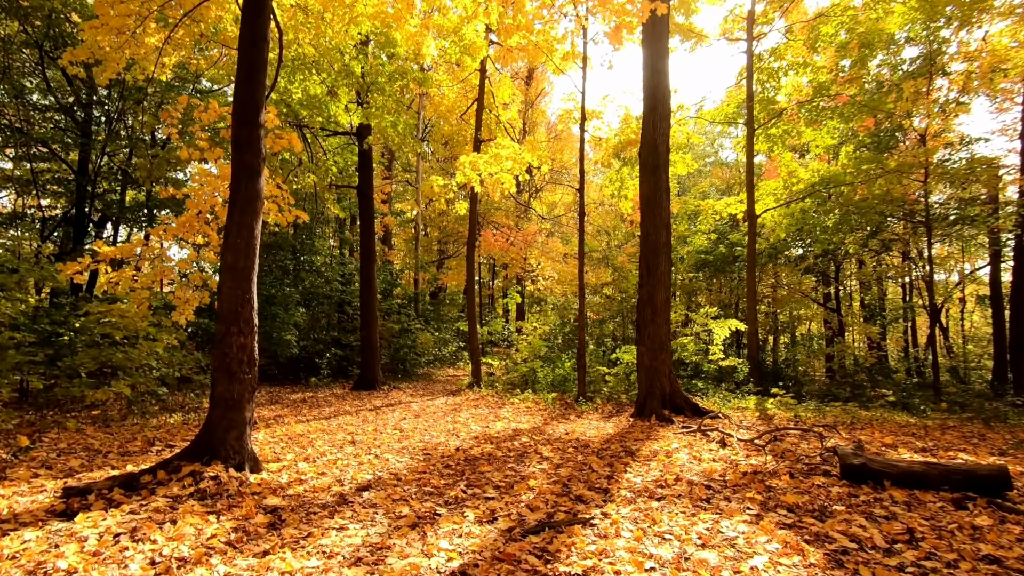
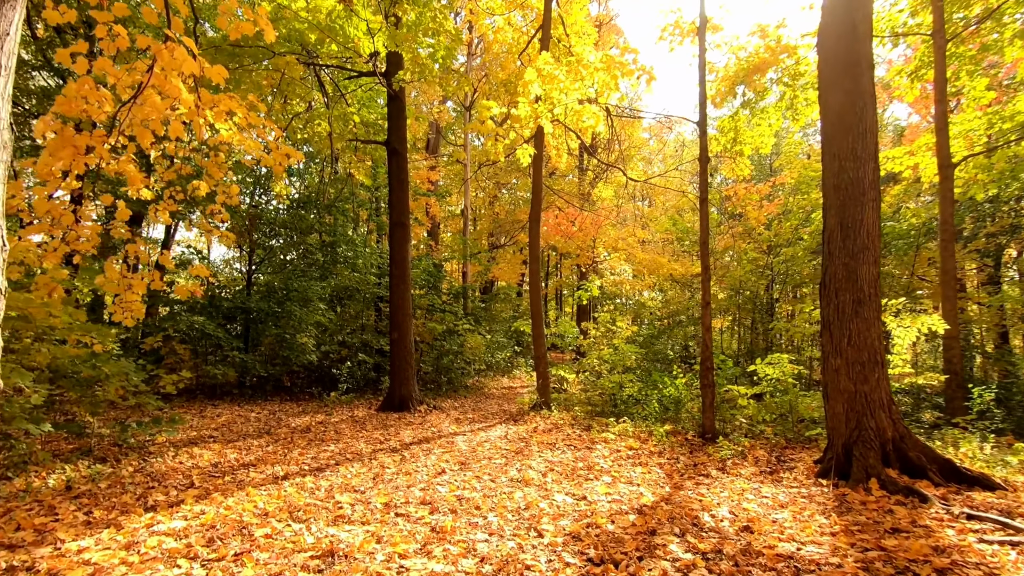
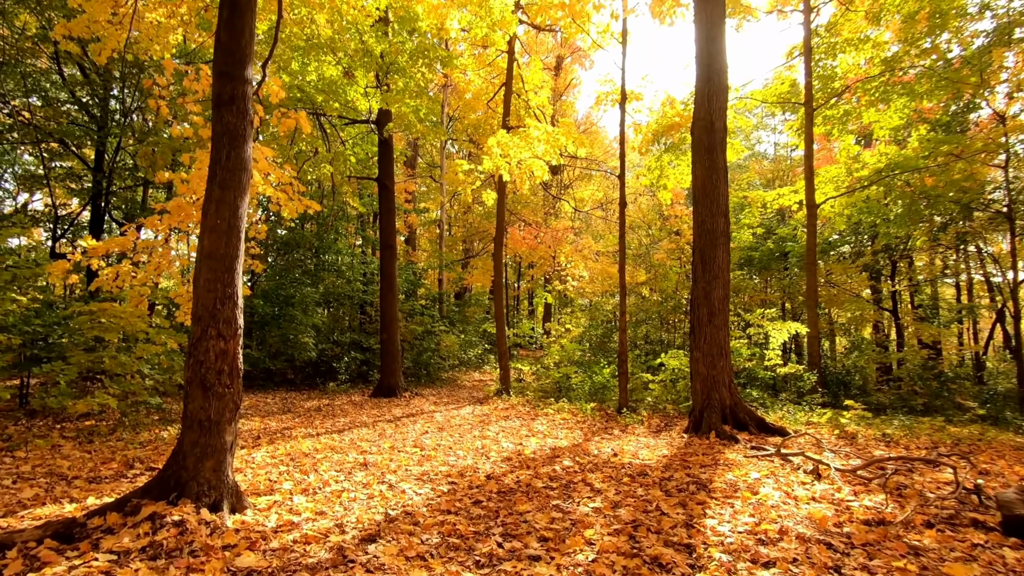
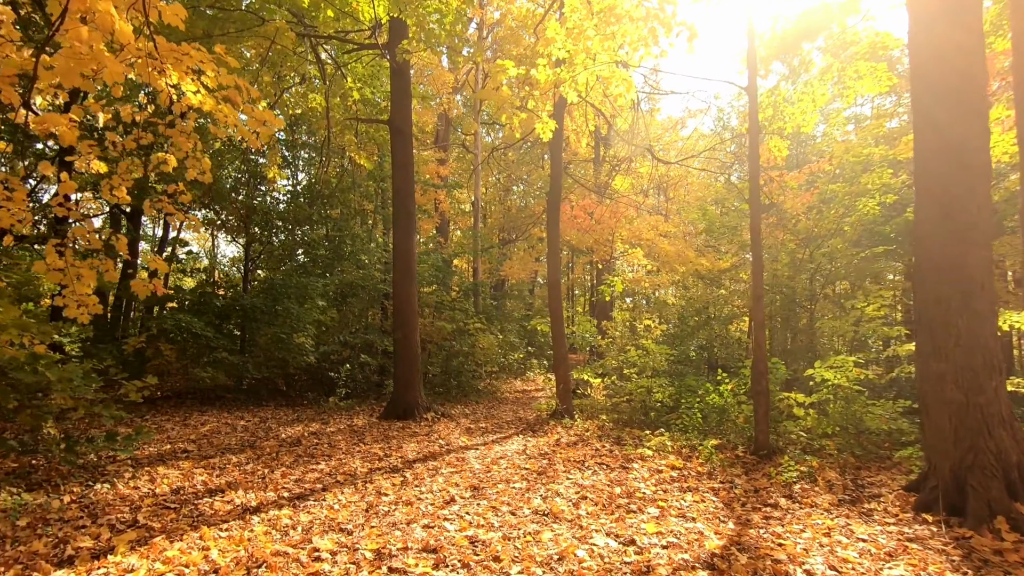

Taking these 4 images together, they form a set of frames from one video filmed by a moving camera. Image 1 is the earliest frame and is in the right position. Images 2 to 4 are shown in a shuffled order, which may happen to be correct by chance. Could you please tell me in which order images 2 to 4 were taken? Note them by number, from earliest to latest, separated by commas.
3, 2, 4
